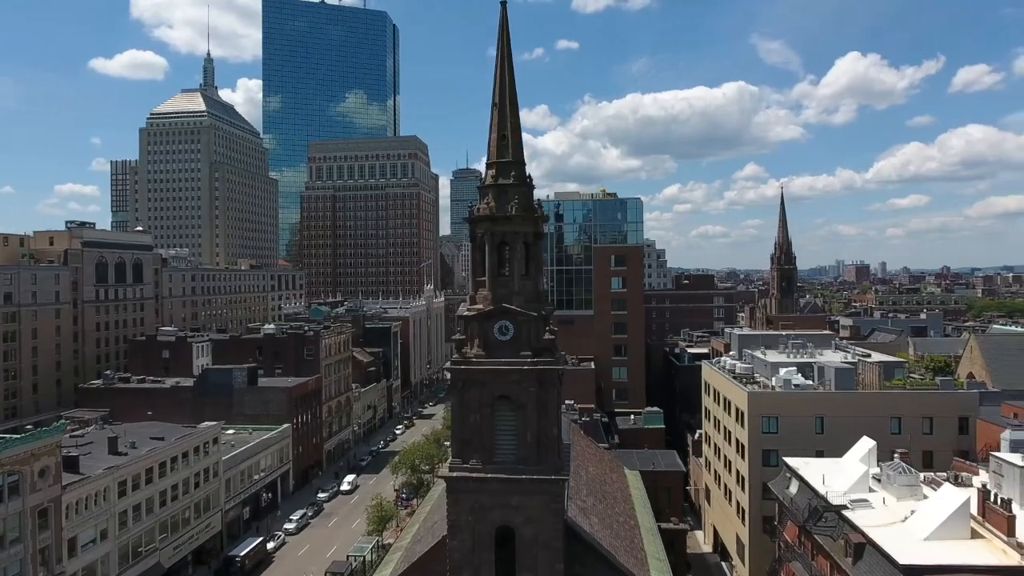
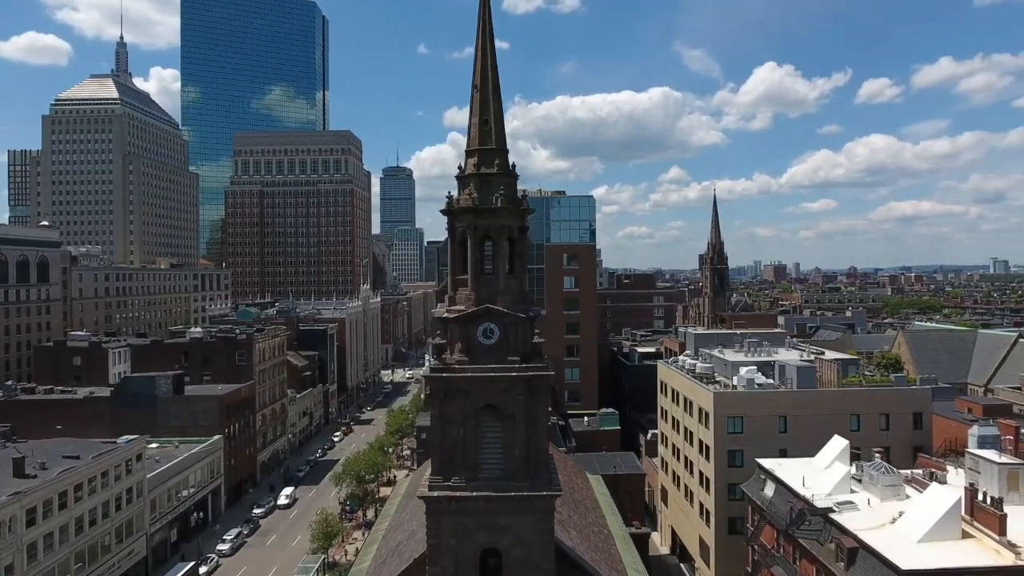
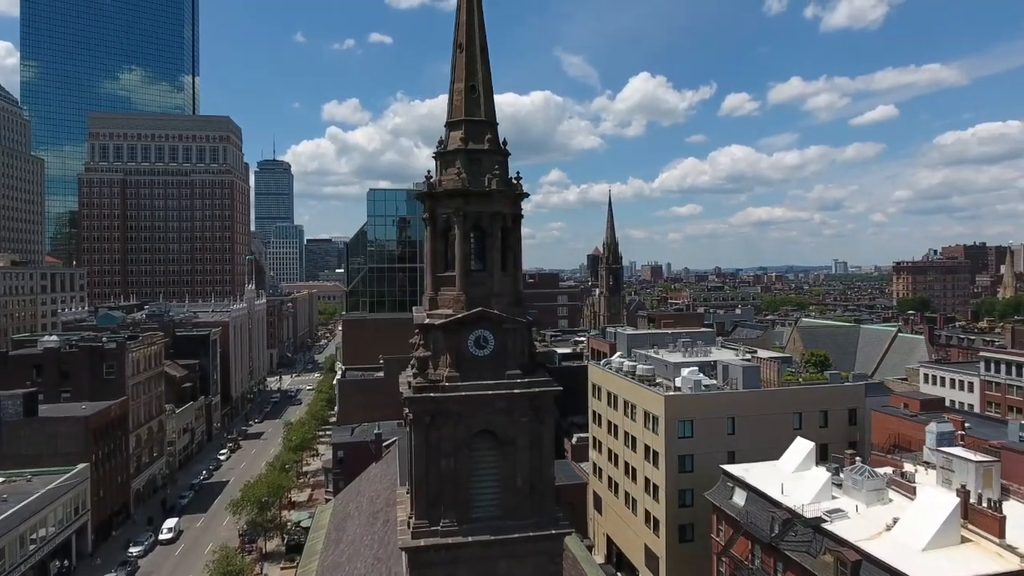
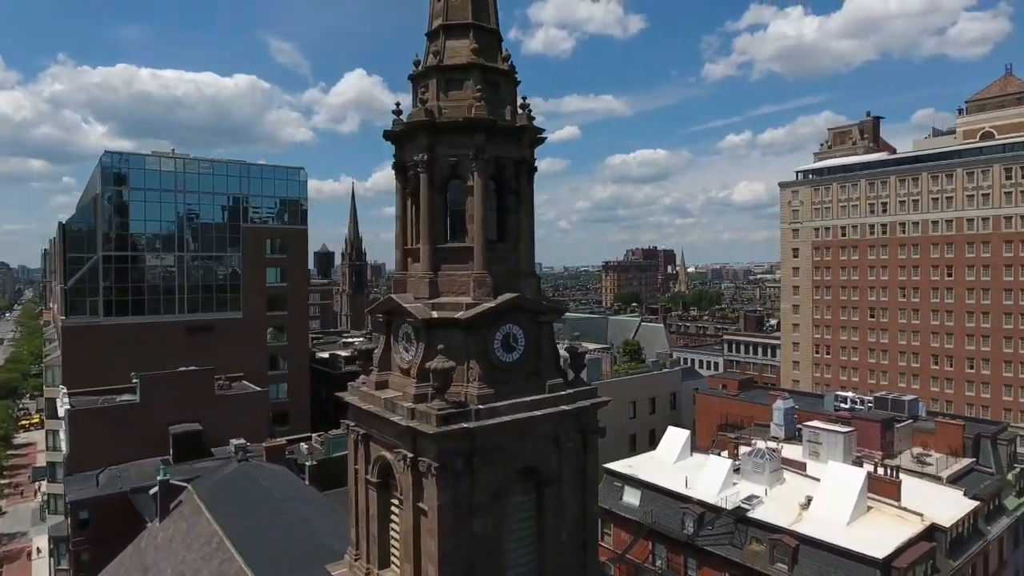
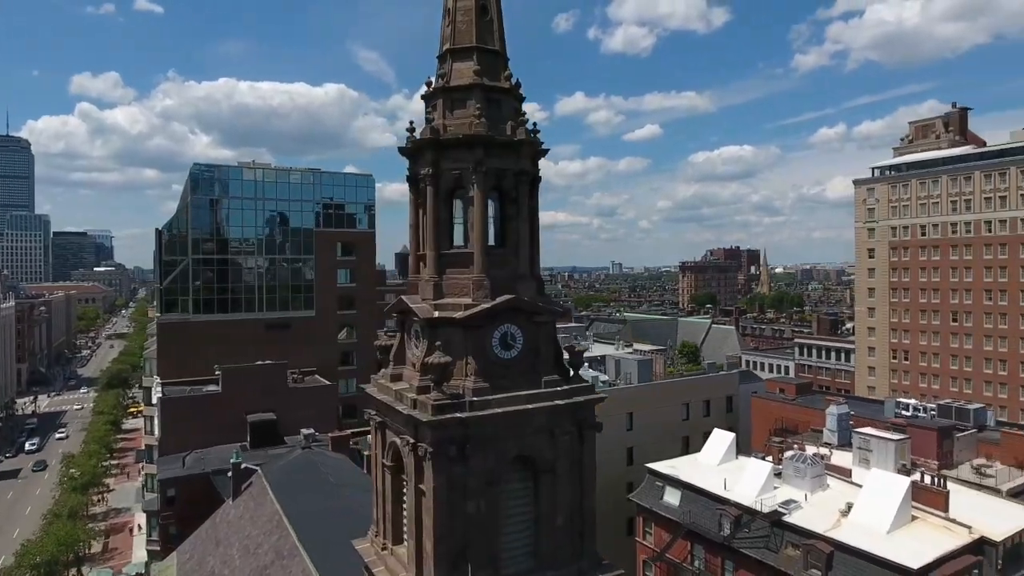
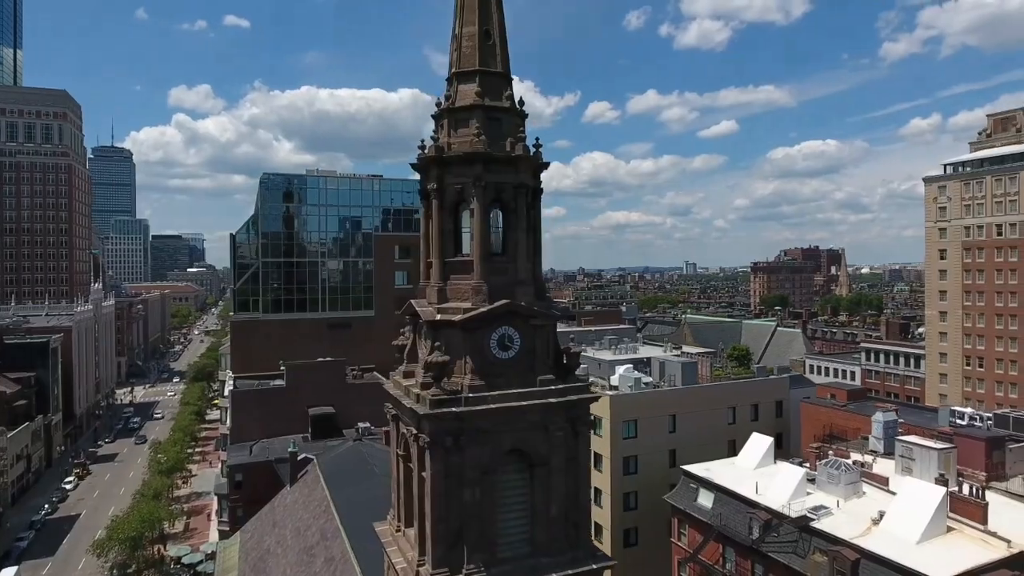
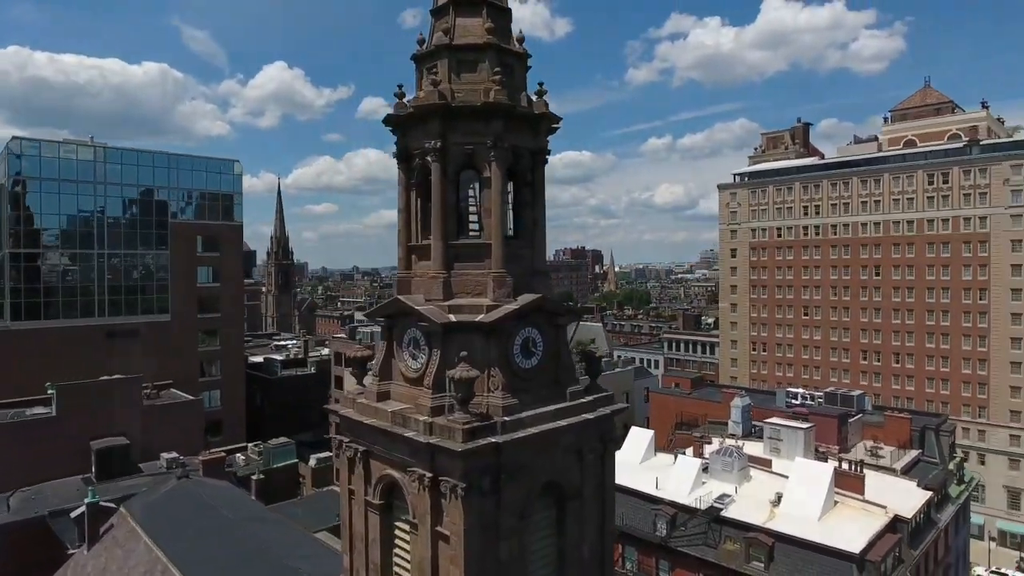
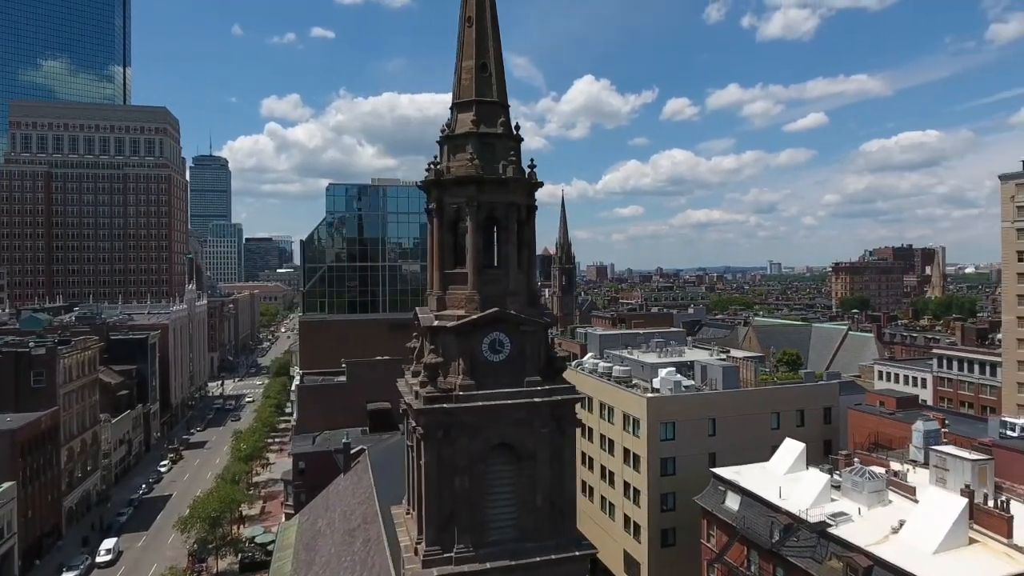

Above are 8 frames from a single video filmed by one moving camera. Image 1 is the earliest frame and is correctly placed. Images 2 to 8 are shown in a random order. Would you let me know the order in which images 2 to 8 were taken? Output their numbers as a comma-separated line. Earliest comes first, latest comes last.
2, 3, 8, 6, 5, 4, 7
